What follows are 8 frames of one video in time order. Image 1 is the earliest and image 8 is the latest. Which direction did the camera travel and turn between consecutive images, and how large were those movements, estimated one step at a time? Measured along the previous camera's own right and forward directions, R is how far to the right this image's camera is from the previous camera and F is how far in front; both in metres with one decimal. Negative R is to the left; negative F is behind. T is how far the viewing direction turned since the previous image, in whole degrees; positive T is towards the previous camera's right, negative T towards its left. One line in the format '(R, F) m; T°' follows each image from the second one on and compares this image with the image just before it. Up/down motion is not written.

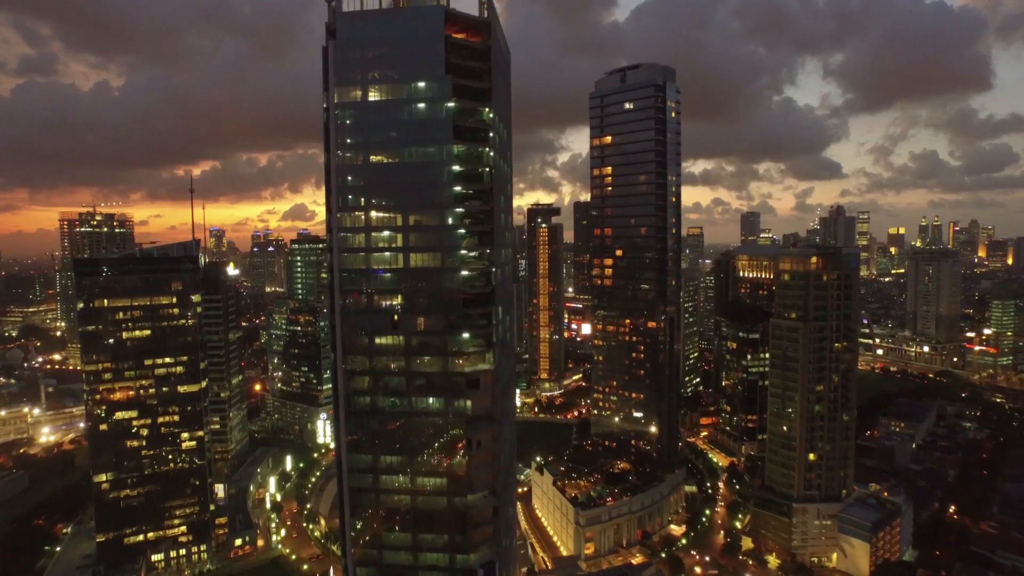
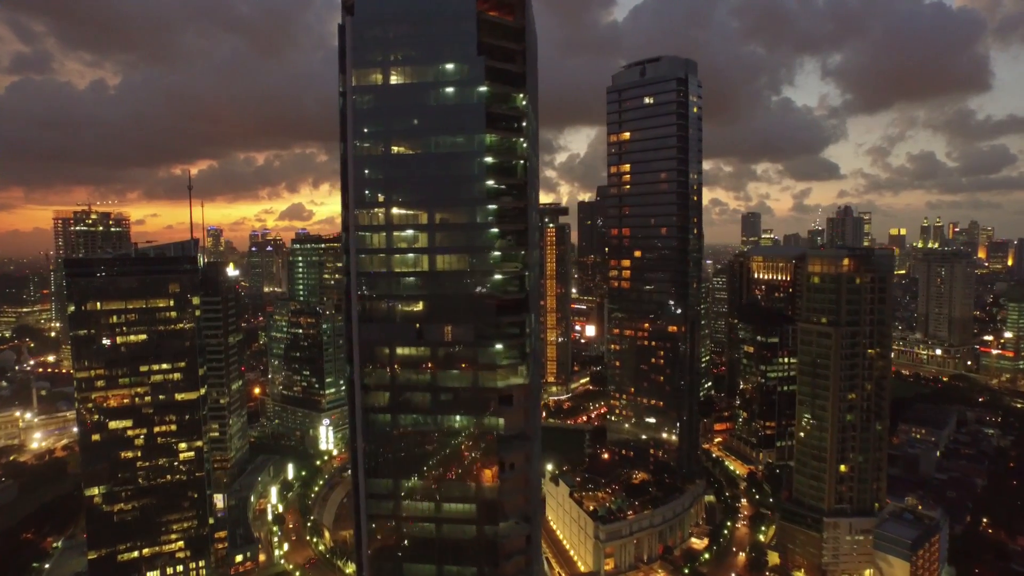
(-2.0, +3.0) m; 0°
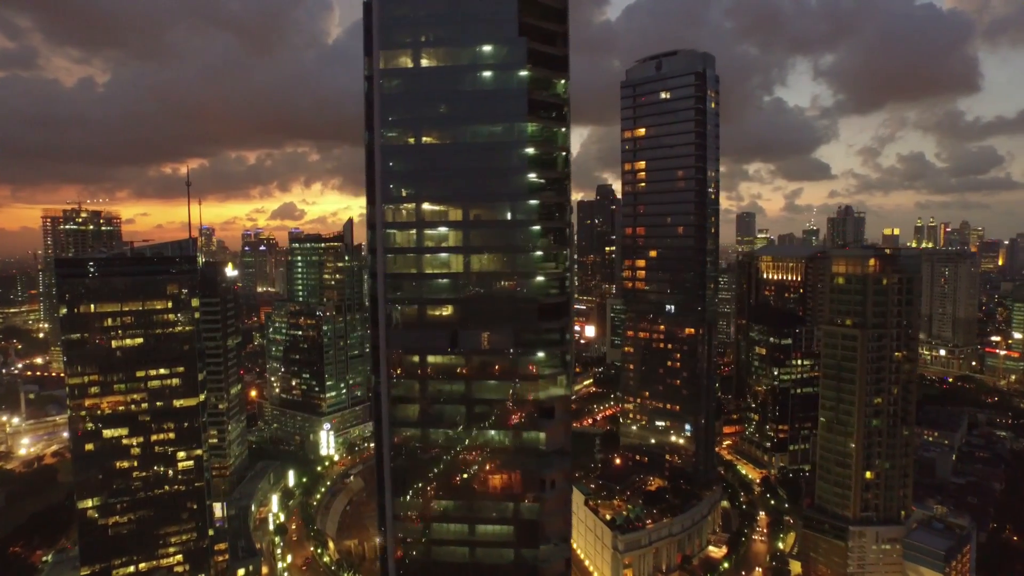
(-2.3, +2.3) m; +1°
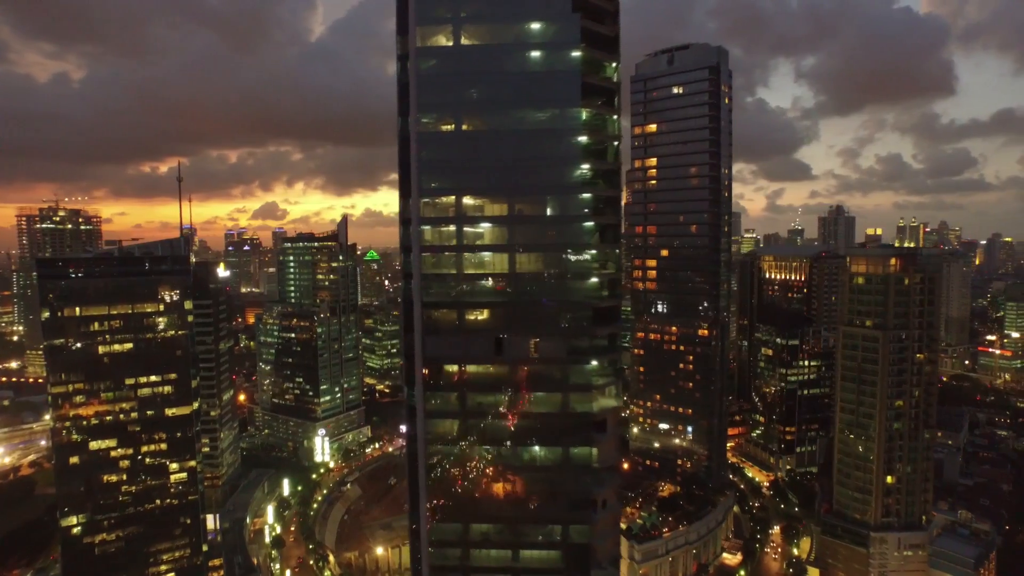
(-2.7, +2.3) m; +2°
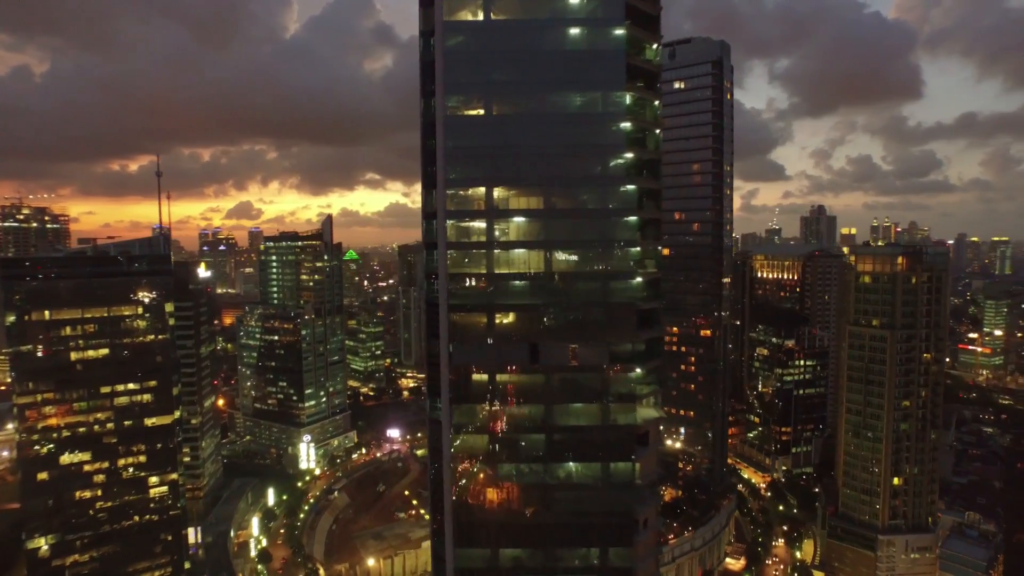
(-2.1, +2.1) m; +2°
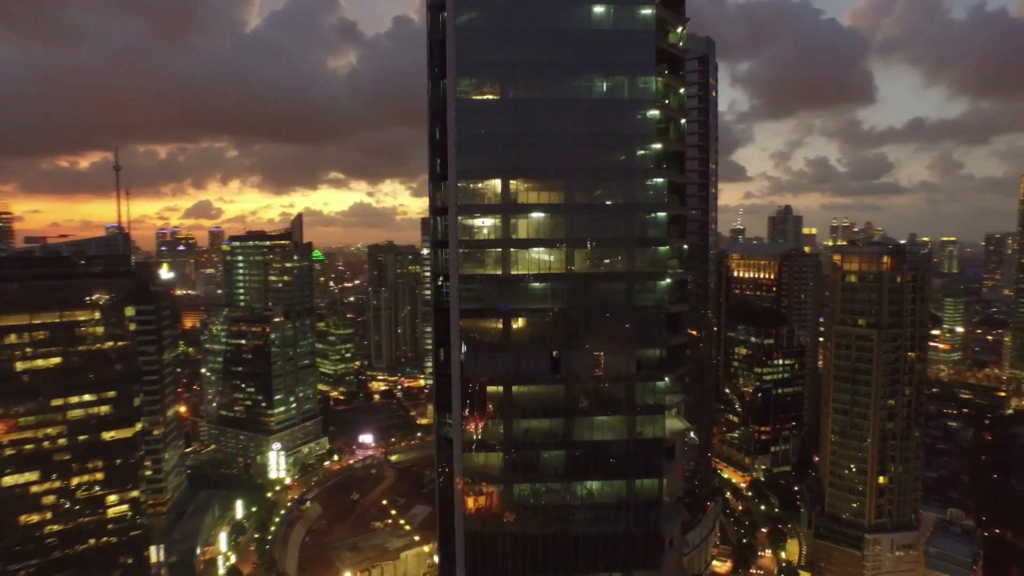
(-1.7, +1.9) m; +3°
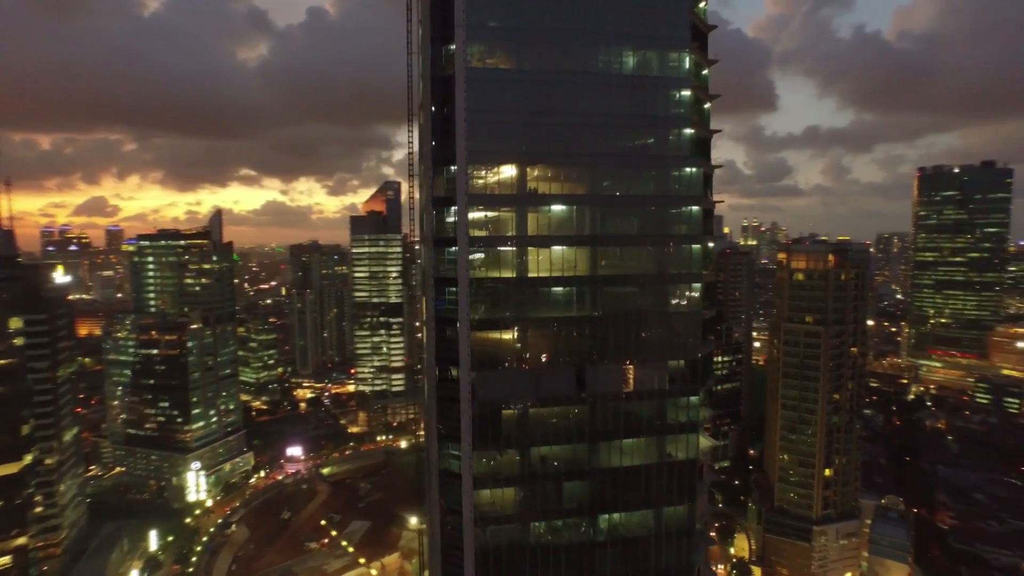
(-2.6, +3.0) m; +8°
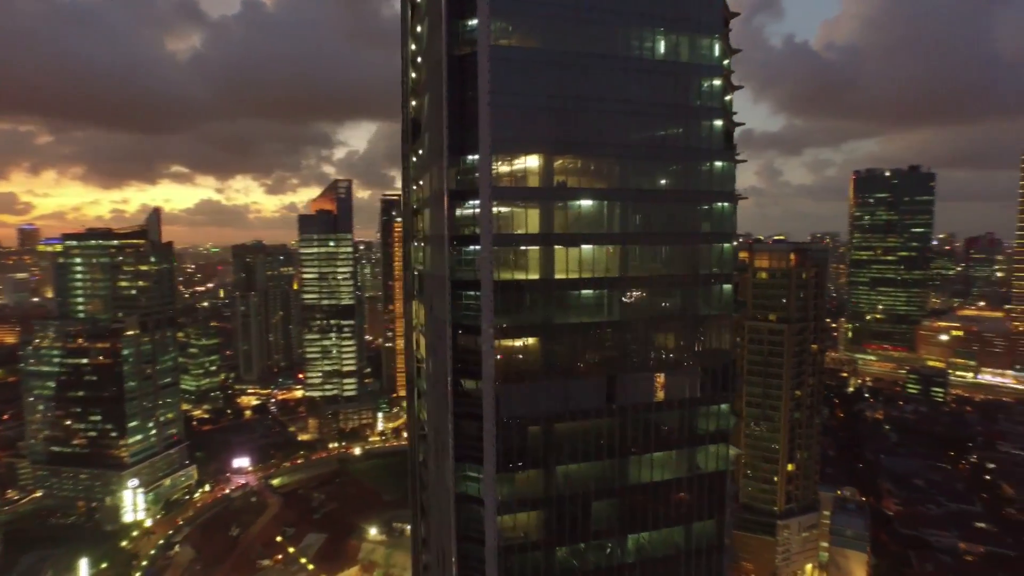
(-2.0, +1.6) m; +5°
